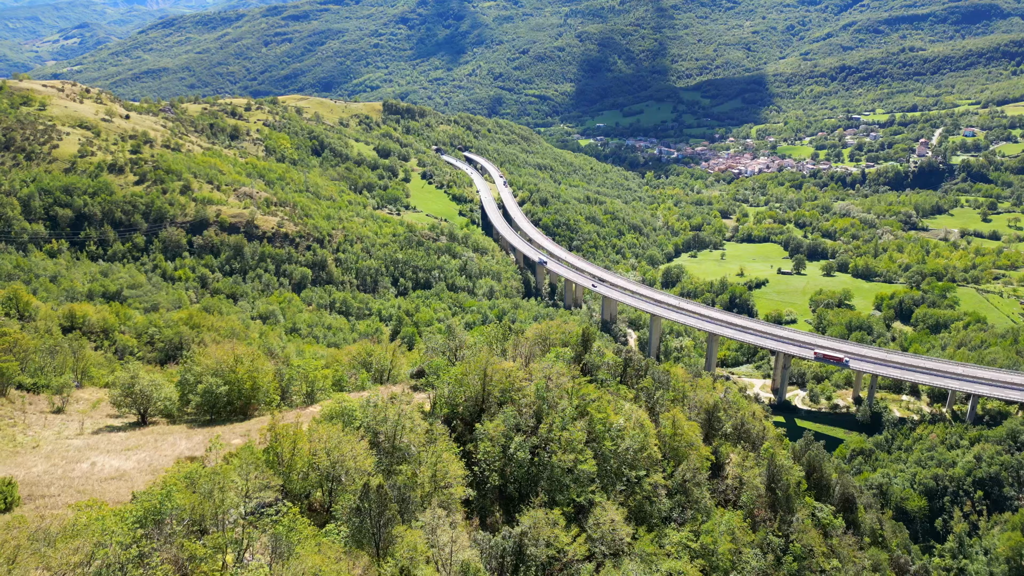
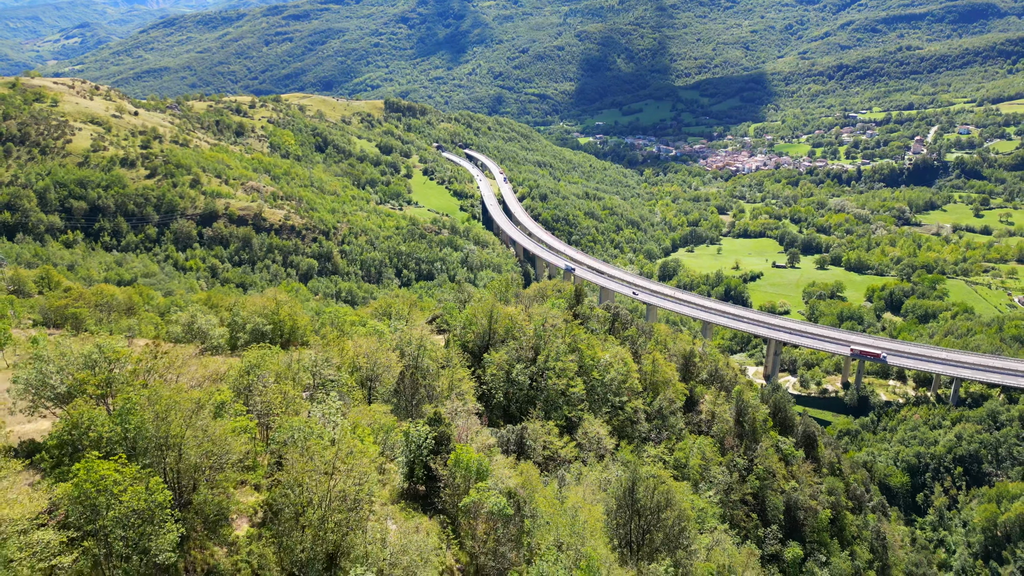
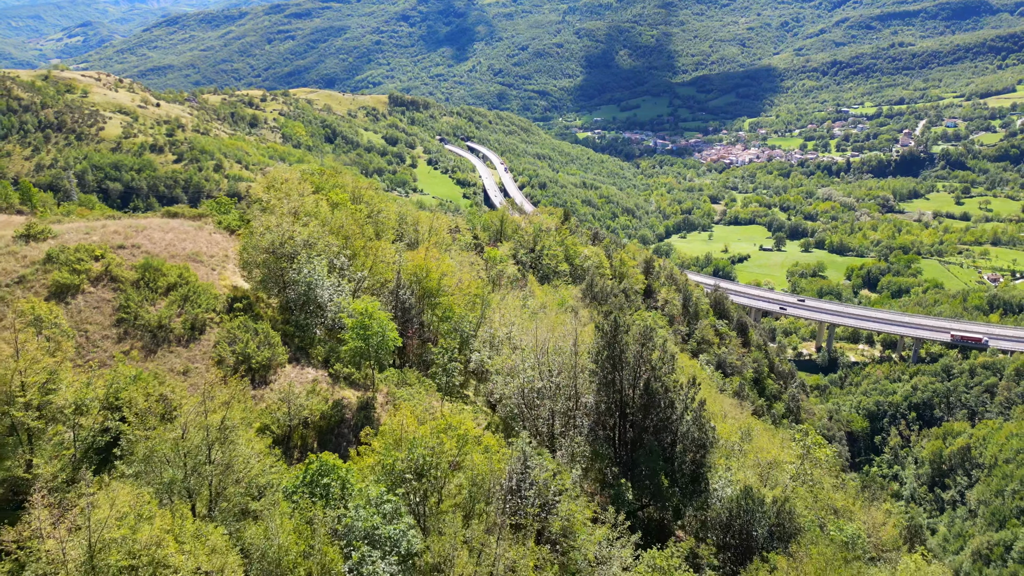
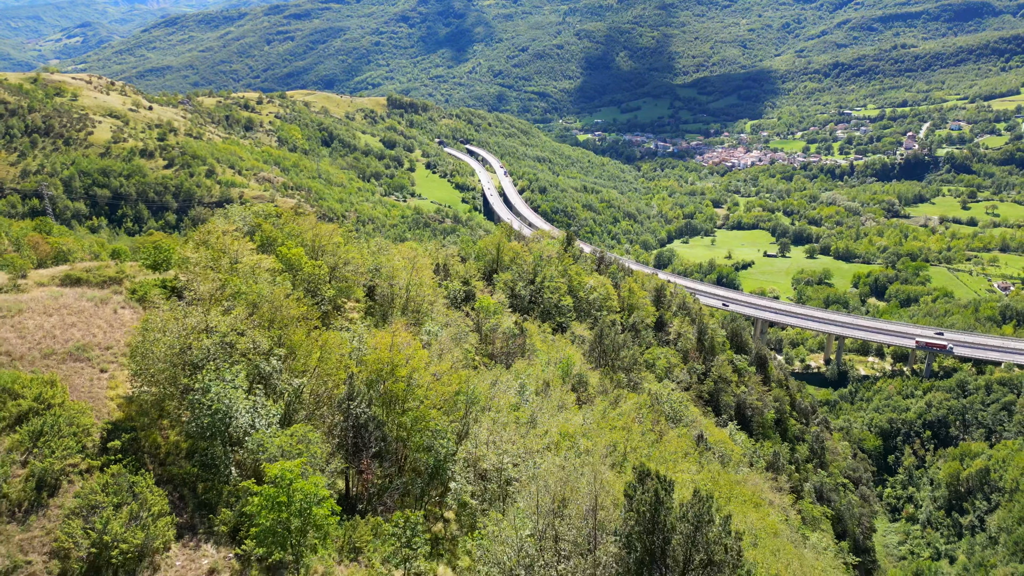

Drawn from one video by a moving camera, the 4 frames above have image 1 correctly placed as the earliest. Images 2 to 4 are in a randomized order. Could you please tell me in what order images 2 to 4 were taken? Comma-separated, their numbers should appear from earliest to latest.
2, 4, 3
